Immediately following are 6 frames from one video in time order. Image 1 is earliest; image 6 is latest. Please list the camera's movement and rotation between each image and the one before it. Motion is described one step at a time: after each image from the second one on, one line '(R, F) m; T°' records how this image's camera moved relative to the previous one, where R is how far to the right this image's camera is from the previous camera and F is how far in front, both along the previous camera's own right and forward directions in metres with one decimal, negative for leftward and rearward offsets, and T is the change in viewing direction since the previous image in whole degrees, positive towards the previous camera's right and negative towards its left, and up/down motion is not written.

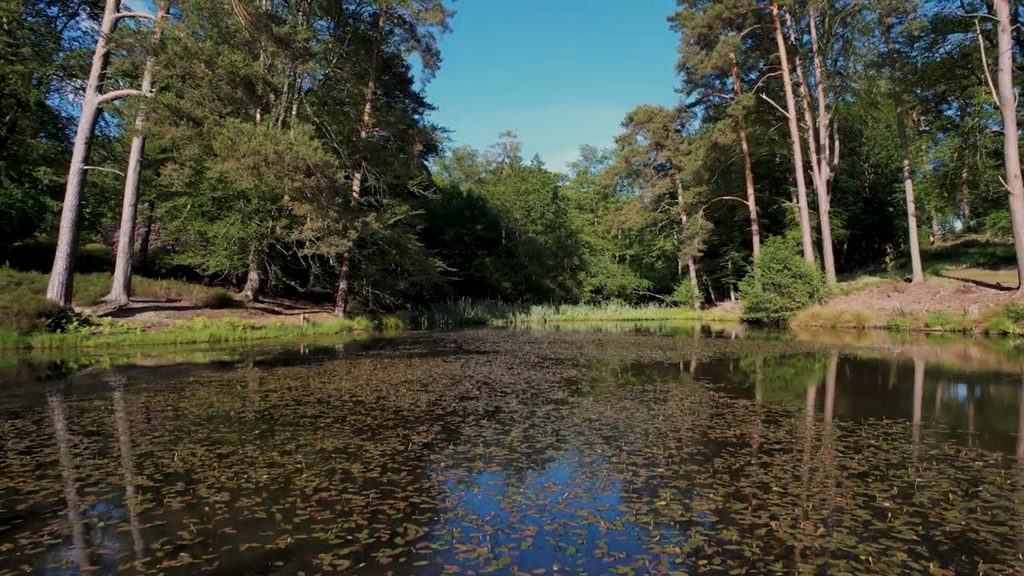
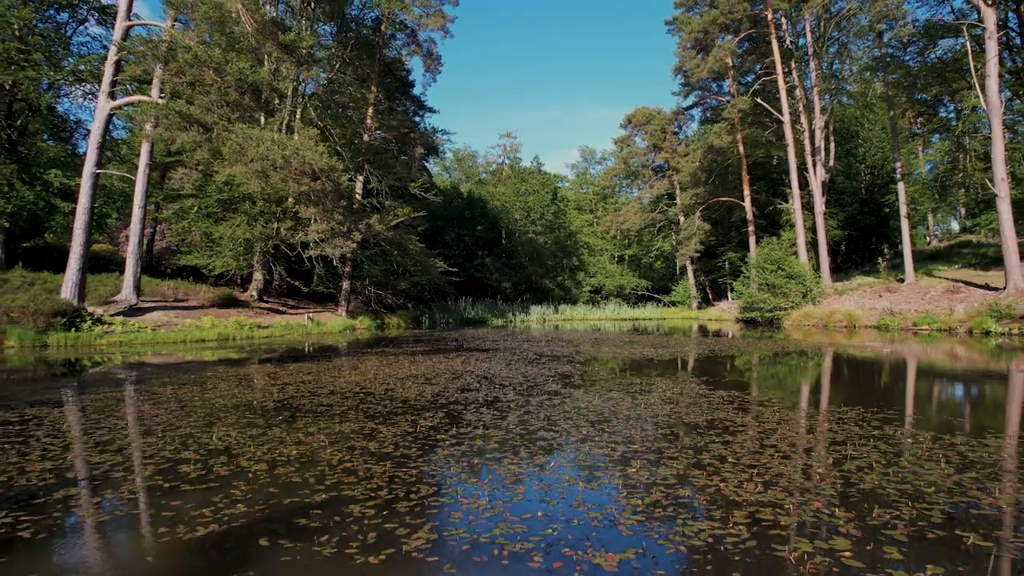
(0.0, -0.5) m; 0°
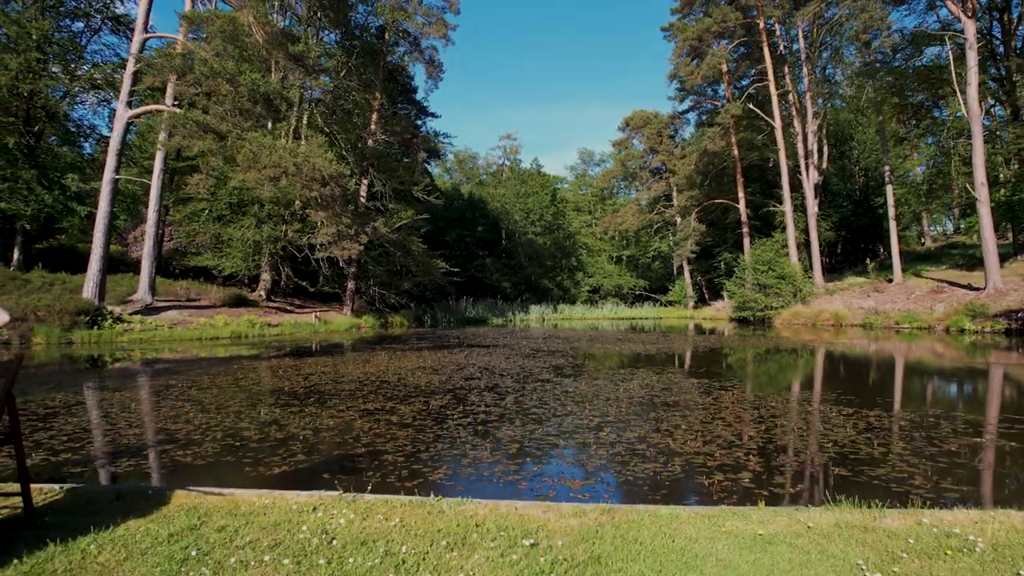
(0.0, -0.8) m; 0°
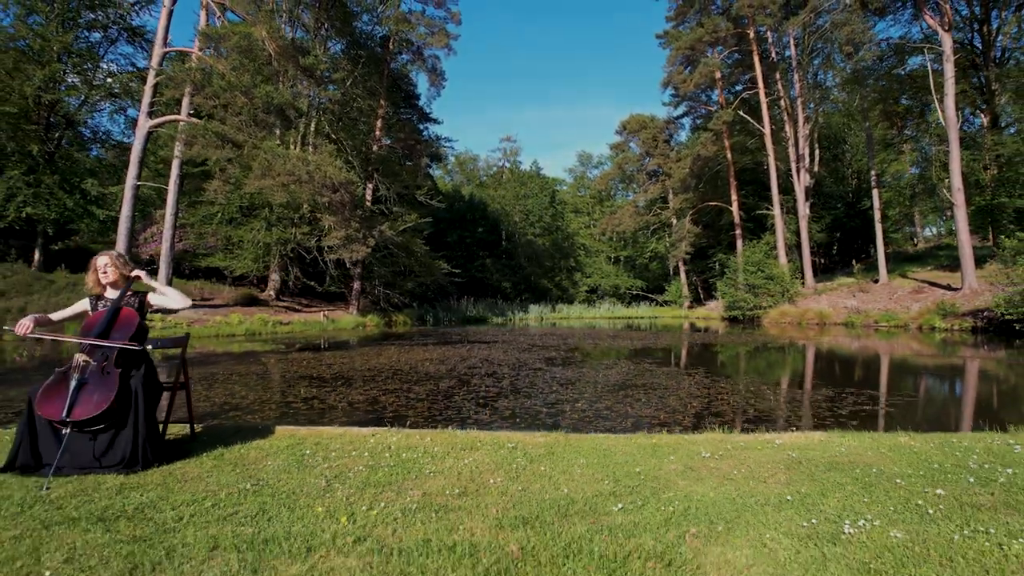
(+0.1, -1.0) m; 0°
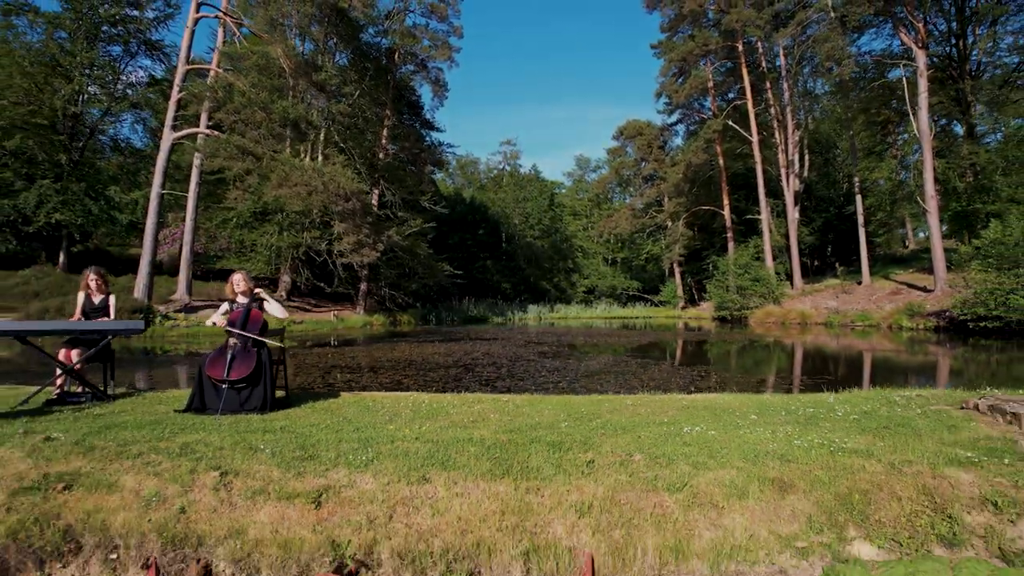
(0.0, -1.4) m; 0°
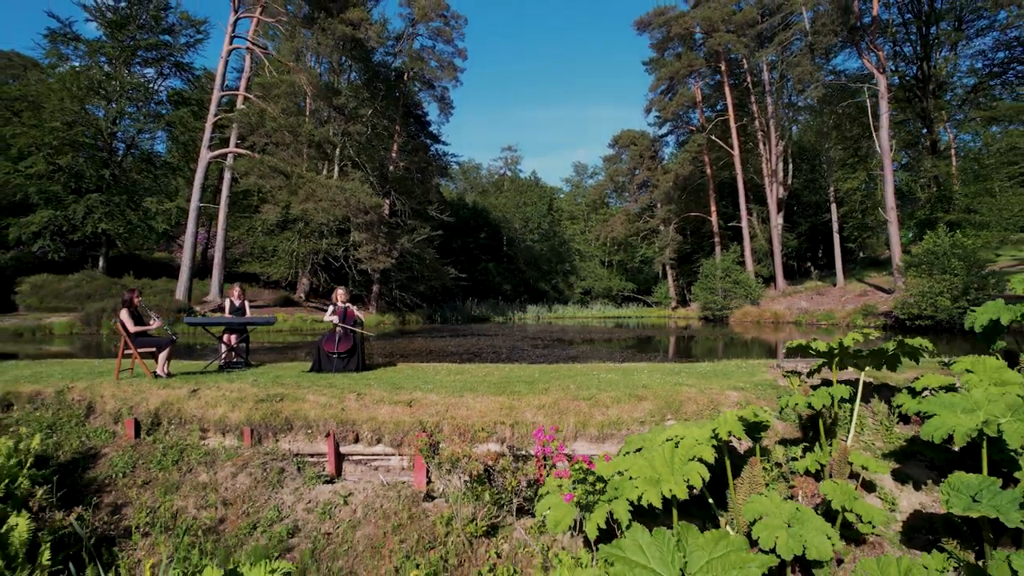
(+0.1, -2.4) m; 0°
